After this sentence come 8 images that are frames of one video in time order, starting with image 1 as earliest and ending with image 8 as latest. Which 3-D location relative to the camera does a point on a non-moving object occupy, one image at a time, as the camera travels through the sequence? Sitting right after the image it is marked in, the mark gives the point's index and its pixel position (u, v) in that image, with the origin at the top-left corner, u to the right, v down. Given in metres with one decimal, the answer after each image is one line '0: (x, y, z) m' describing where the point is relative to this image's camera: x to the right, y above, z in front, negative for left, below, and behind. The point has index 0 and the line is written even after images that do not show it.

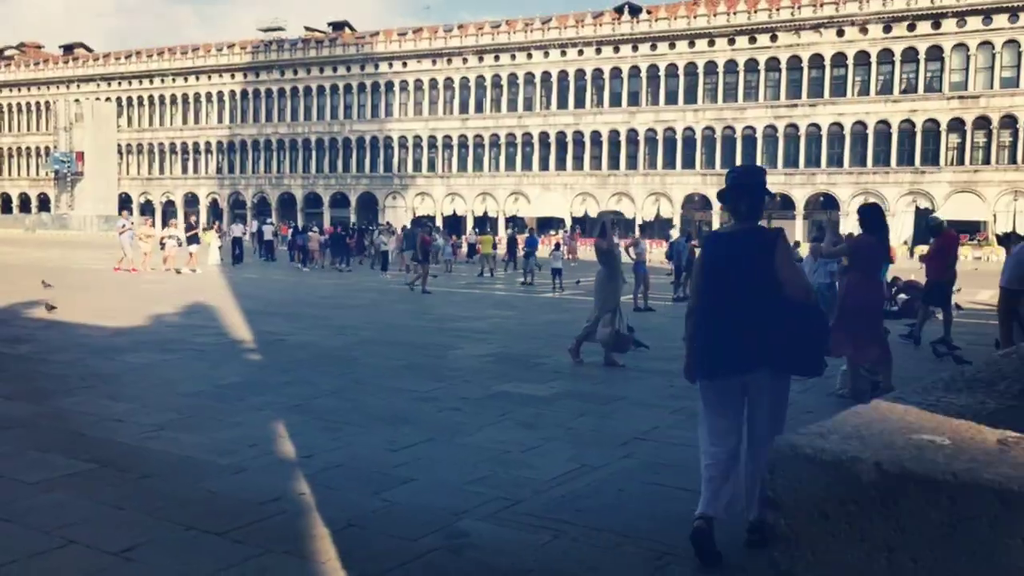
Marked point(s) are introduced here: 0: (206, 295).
0: (-5.5, -0.1, +16.4) m
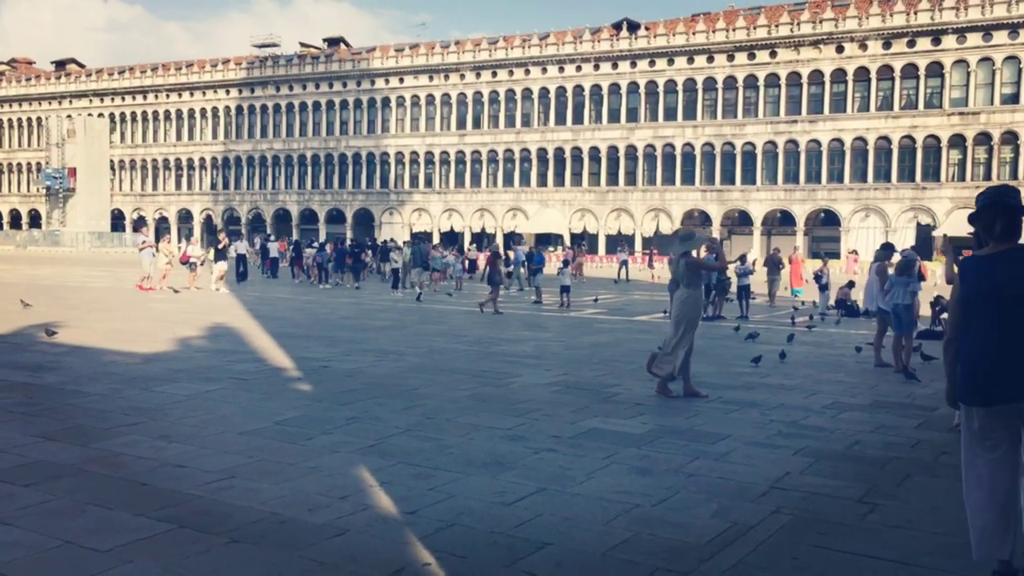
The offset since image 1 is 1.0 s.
0: (-5.0, -0.5, +15.8) m
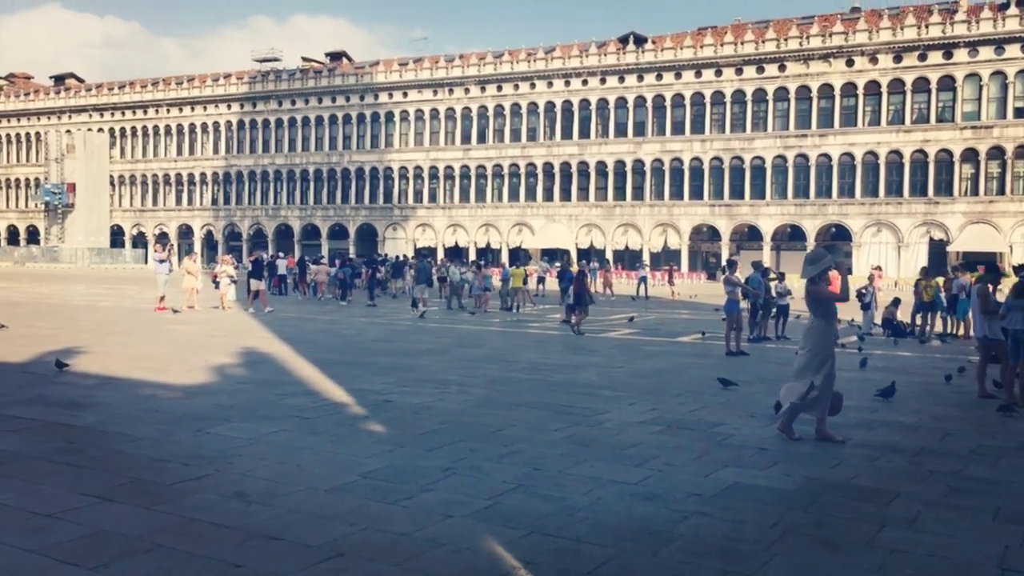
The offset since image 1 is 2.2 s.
0: (-4.3, -0.8, +14.9) m
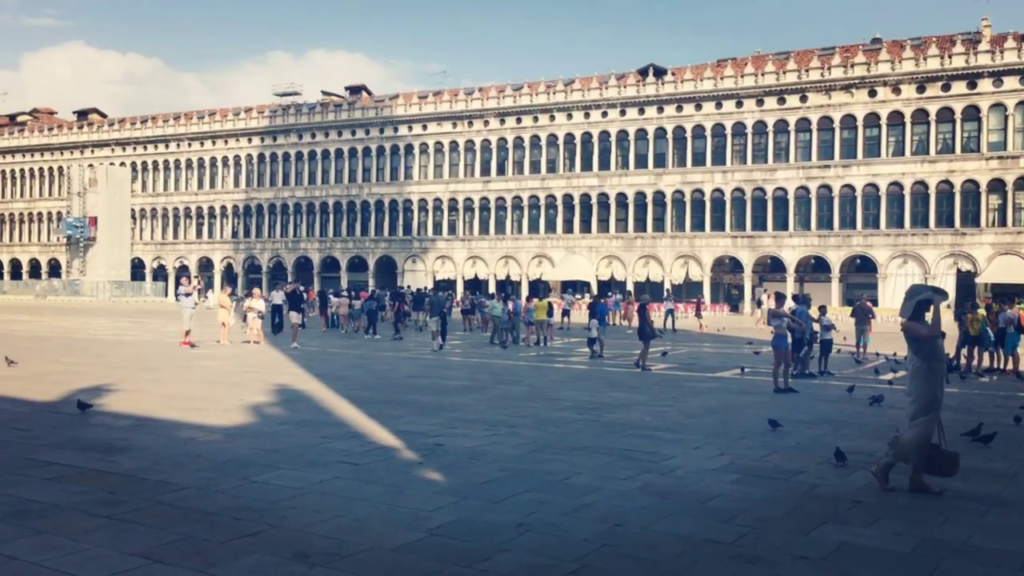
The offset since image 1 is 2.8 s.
0: (-3.7, -1.4, +14.5) m
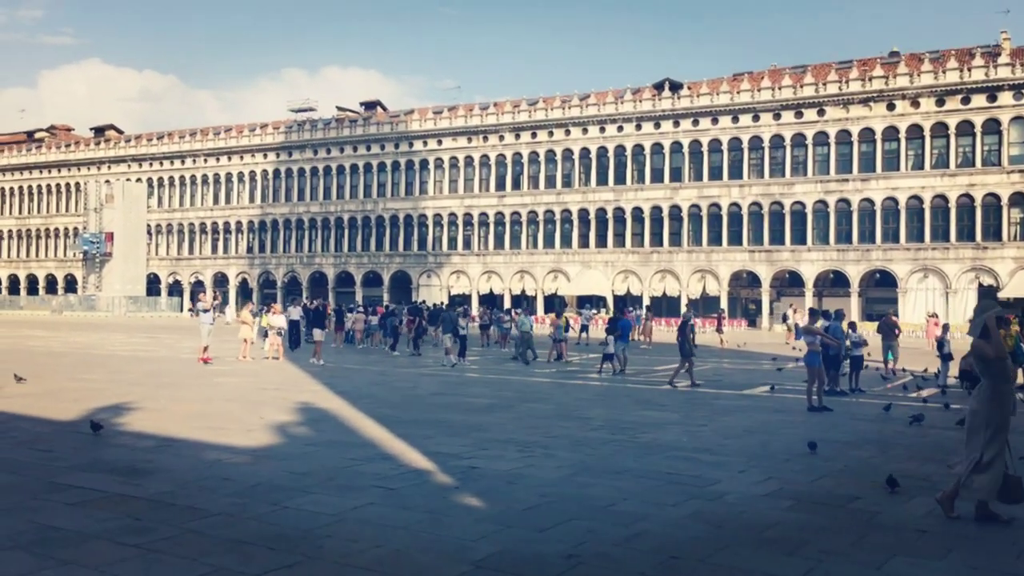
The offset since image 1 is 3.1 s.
0: (-3.3, -1.6, +14.3) m
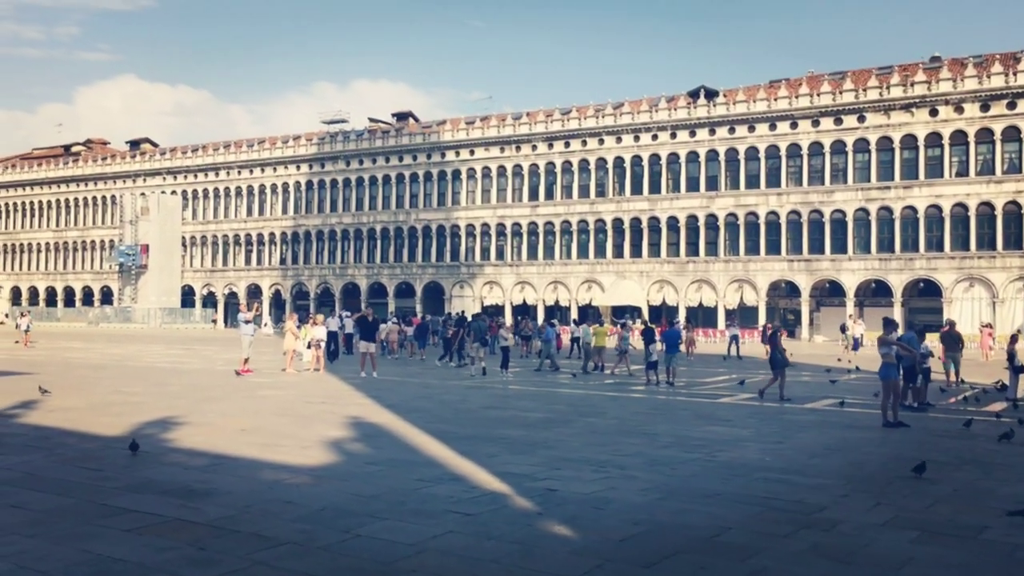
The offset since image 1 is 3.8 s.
0: (-2.5, -1.8, +13.8) m
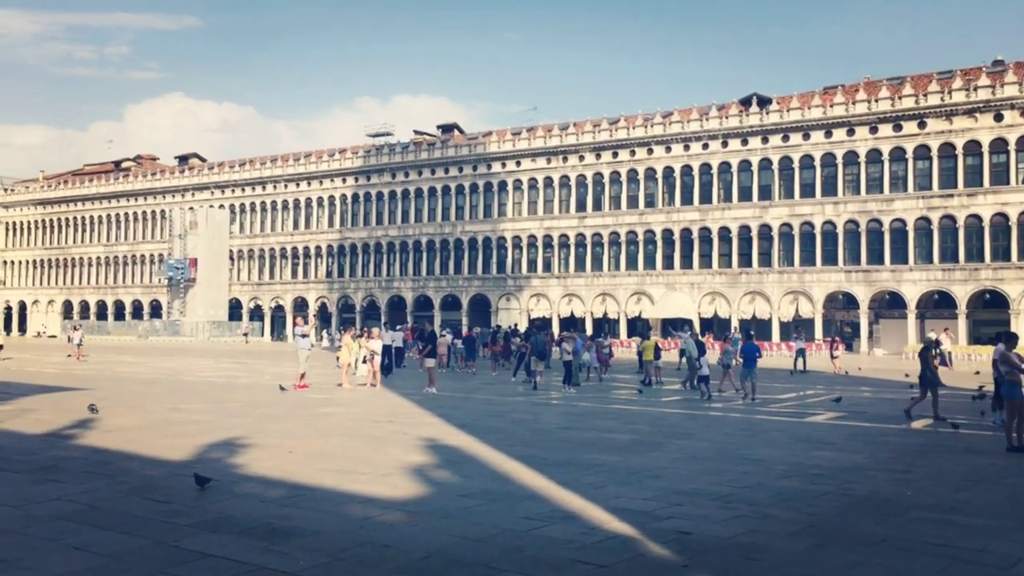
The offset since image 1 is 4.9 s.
0: (-1.3, -1.9, +13.0) m
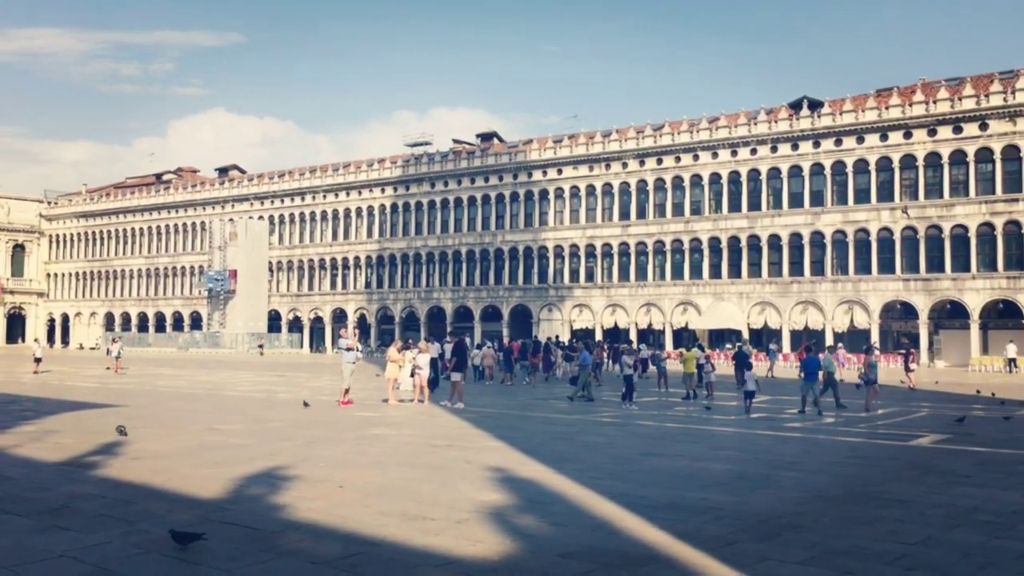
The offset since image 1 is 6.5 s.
0: (-0.4, -2.0, +11.5) m
